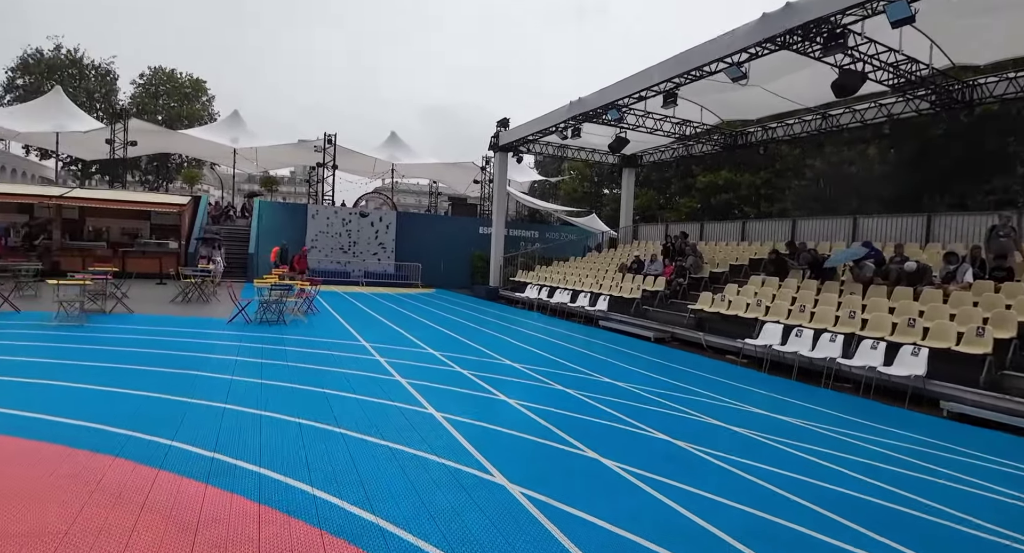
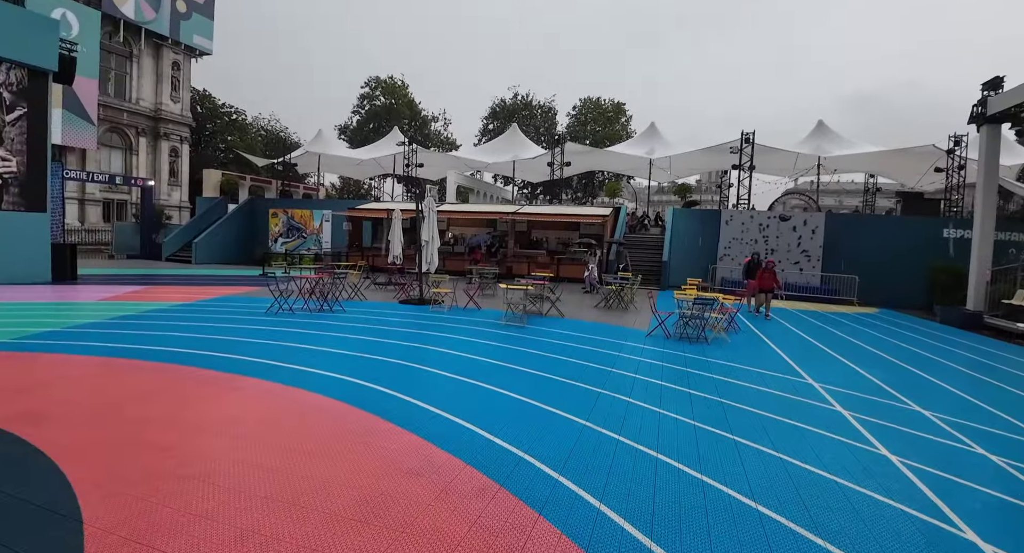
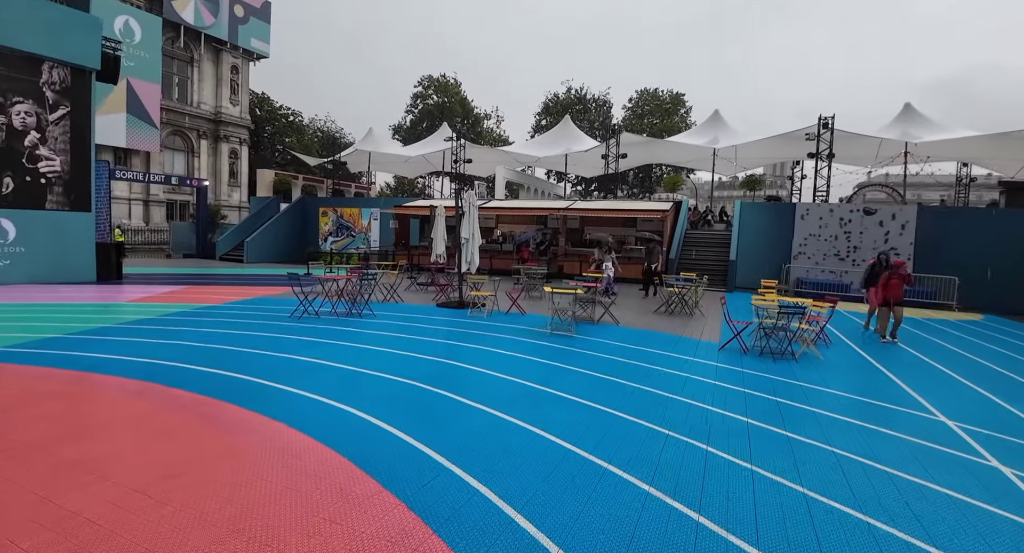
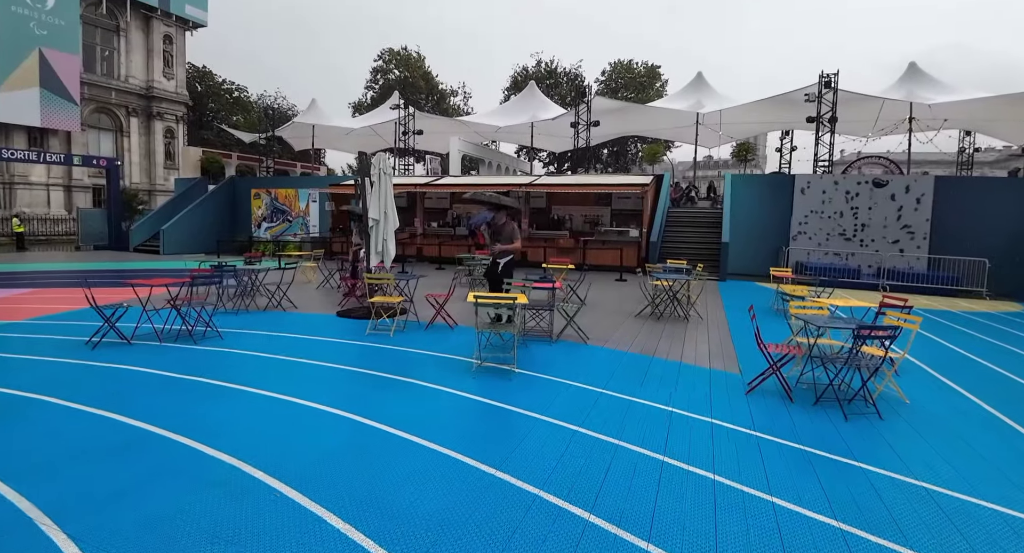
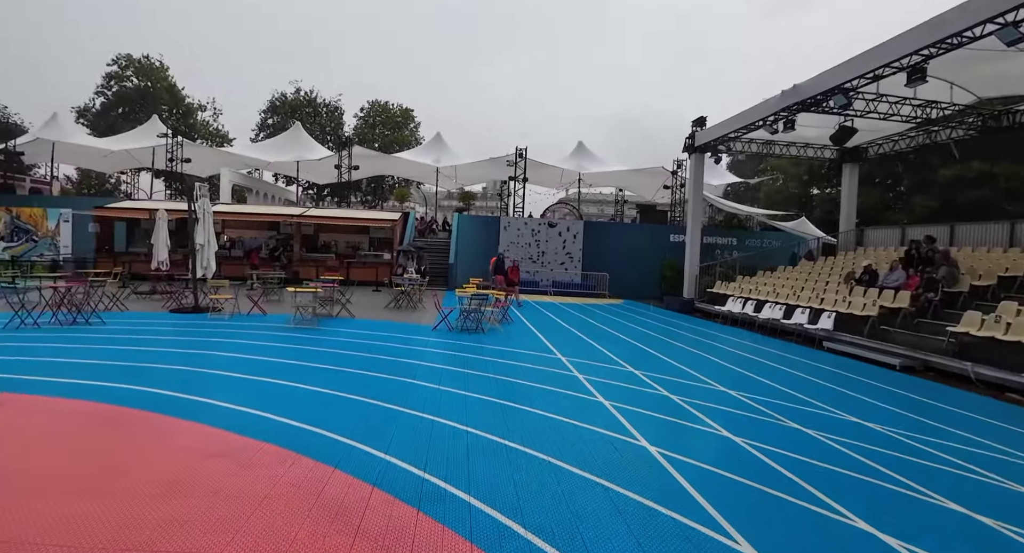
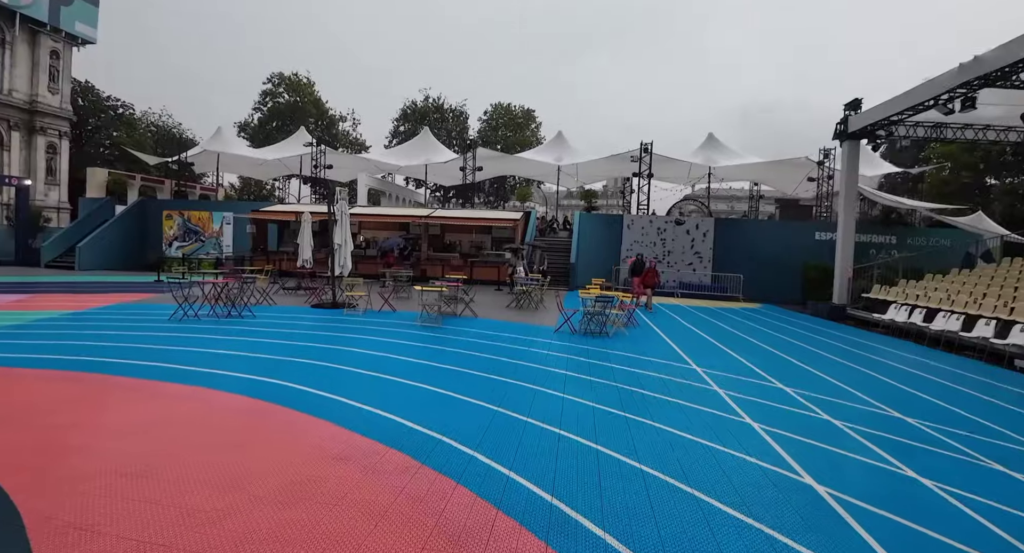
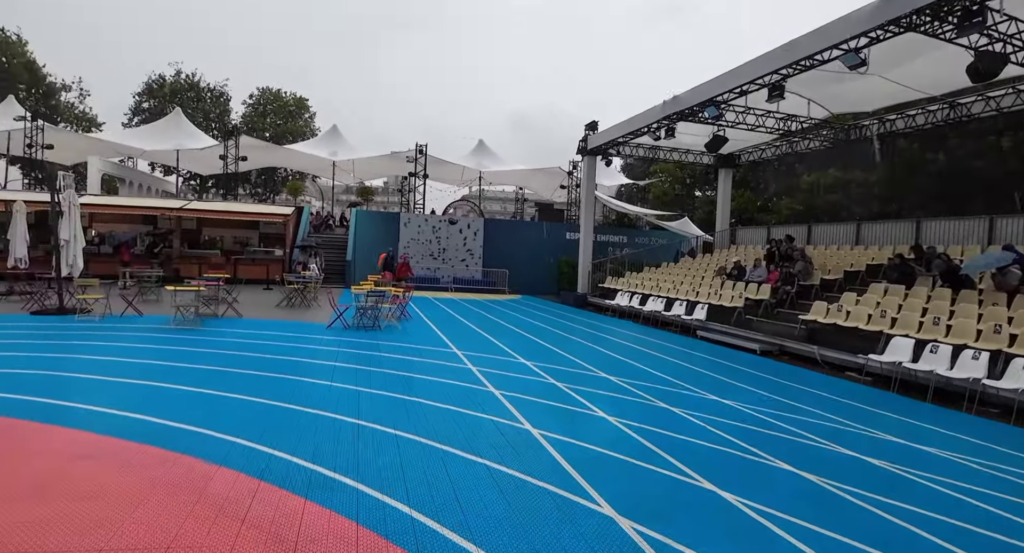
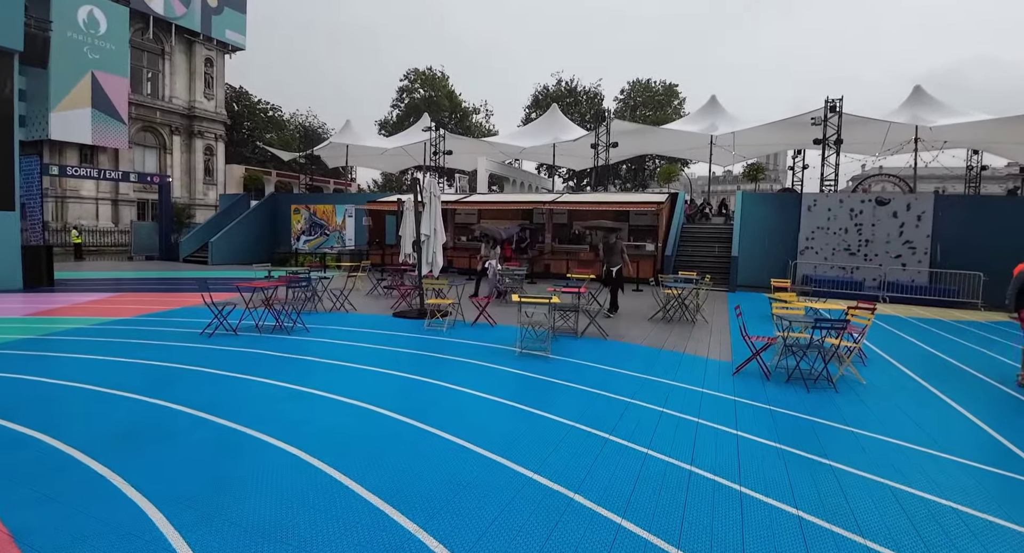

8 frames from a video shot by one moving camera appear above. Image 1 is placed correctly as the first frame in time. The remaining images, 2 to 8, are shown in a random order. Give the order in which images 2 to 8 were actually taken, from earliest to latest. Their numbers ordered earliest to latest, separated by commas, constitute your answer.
7, 5, 6, 2, 3, 8, 4
